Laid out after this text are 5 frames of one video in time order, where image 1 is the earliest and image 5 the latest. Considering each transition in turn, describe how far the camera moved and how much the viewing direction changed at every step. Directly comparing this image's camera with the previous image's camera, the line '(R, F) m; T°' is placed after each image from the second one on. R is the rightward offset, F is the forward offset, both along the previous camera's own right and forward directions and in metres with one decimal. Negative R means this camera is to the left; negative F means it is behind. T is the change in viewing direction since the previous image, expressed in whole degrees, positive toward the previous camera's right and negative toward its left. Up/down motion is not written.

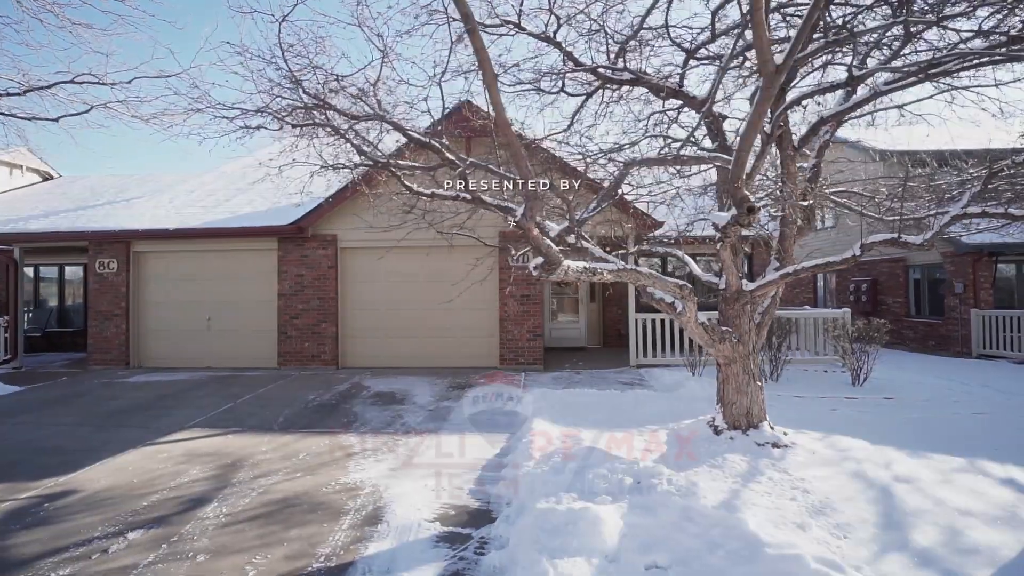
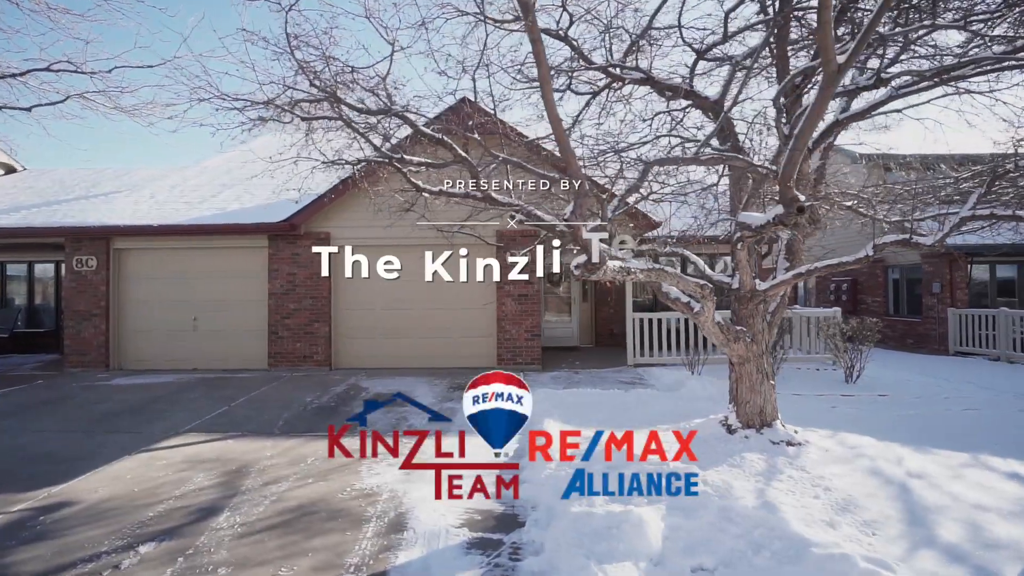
(-0.5, +0.1) m; +3°
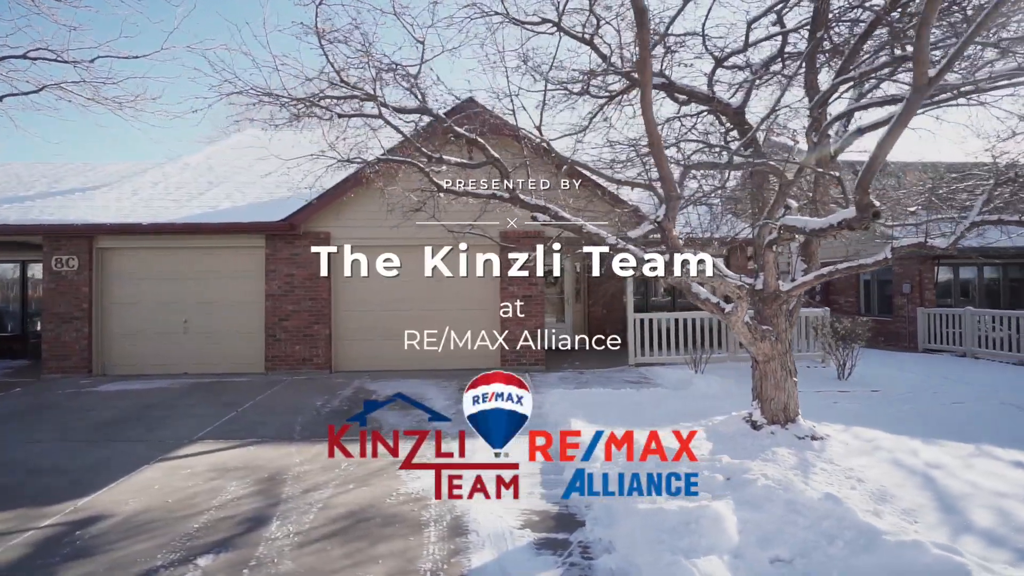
(-0.9, 0.0) m; +5°
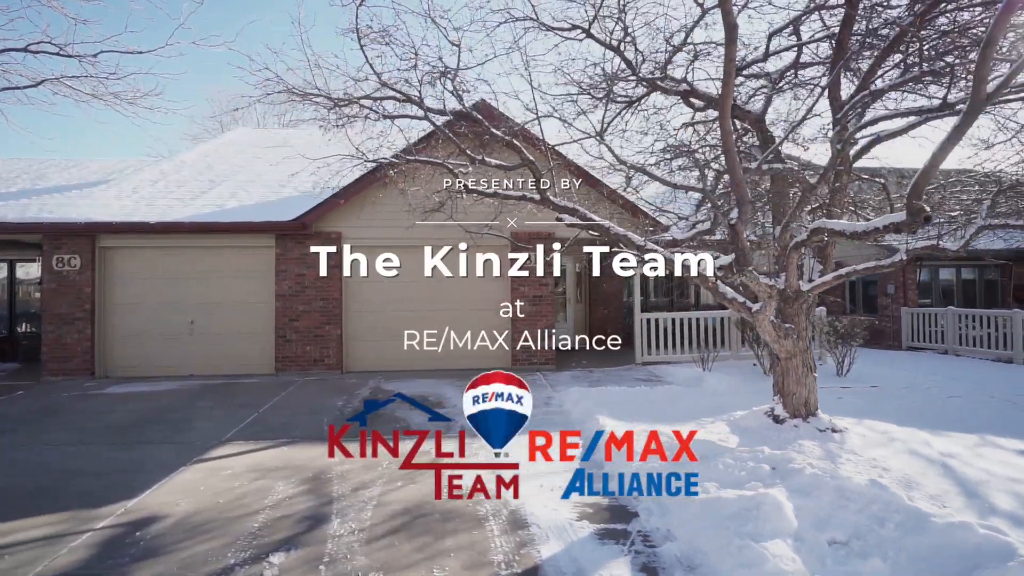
(-0.7, -0.1) m; +4°
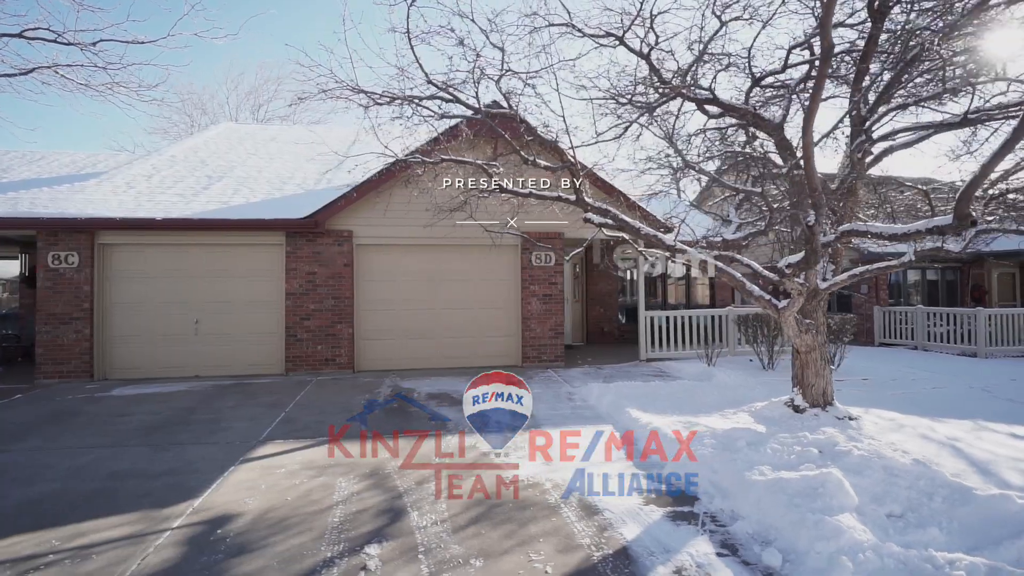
(-1.0, -0.1) m; +5°
